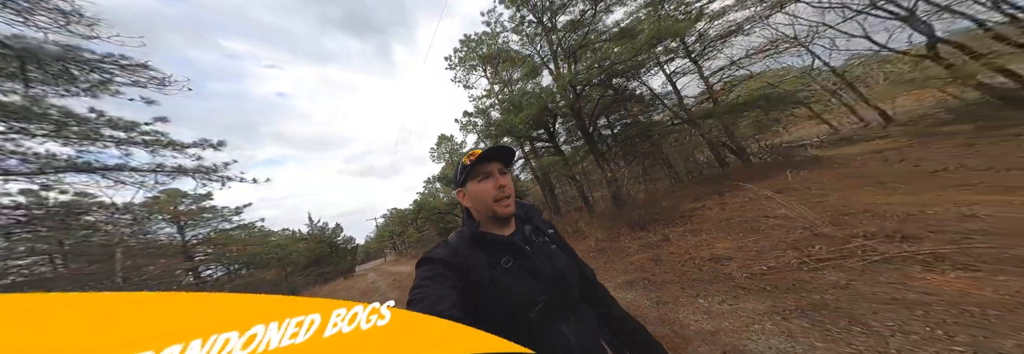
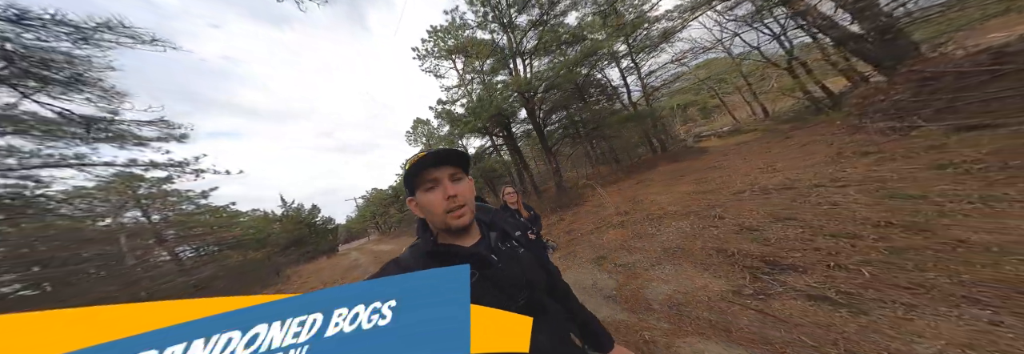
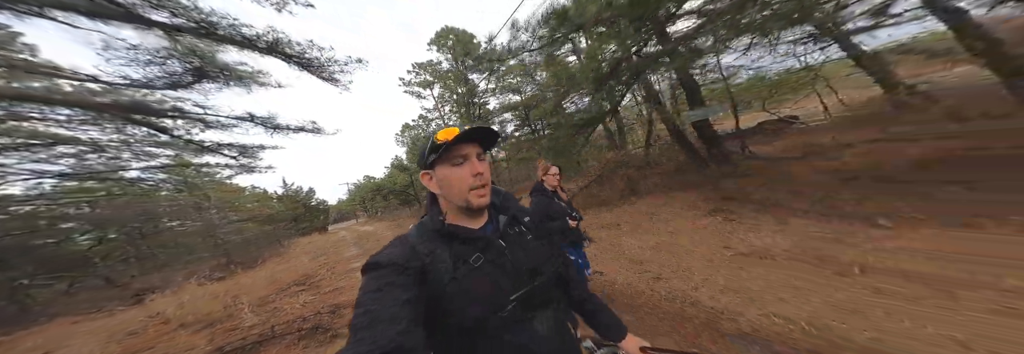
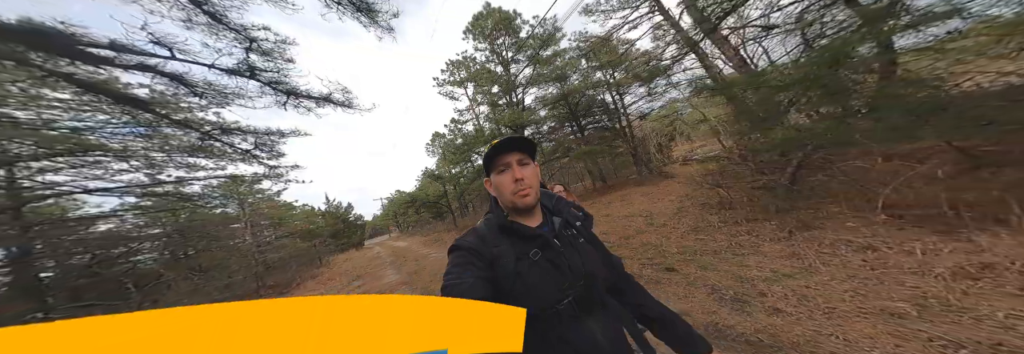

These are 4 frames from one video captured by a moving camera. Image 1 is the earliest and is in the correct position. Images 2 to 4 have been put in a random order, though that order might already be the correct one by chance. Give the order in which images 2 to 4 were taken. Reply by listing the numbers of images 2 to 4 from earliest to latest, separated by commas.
2, 4, 3
